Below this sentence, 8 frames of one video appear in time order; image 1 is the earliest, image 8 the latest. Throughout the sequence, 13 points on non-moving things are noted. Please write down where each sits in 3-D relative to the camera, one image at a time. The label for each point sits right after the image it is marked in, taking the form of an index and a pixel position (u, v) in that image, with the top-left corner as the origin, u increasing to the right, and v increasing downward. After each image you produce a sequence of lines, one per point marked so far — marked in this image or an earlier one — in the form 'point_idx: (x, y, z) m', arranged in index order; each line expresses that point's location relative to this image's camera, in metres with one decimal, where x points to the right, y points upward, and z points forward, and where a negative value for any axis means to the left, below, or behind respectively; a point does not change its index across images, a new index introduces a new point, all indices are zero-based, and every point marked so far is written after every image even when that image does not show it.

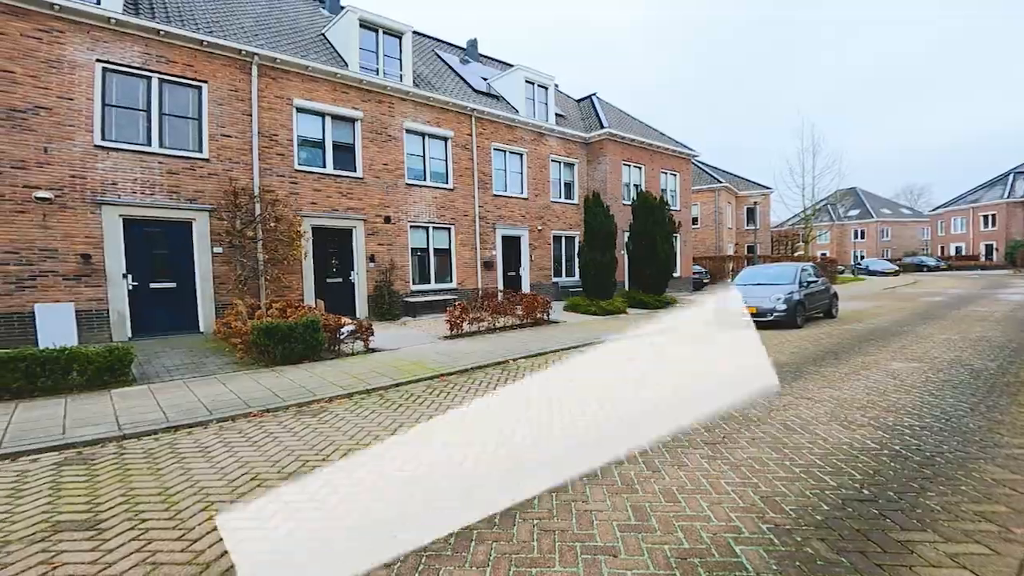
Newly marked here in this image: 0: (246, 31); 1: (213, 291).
0: (-8.6, +8.4, +11.7) m
1: (-8.9, 0.0, +11.1) m
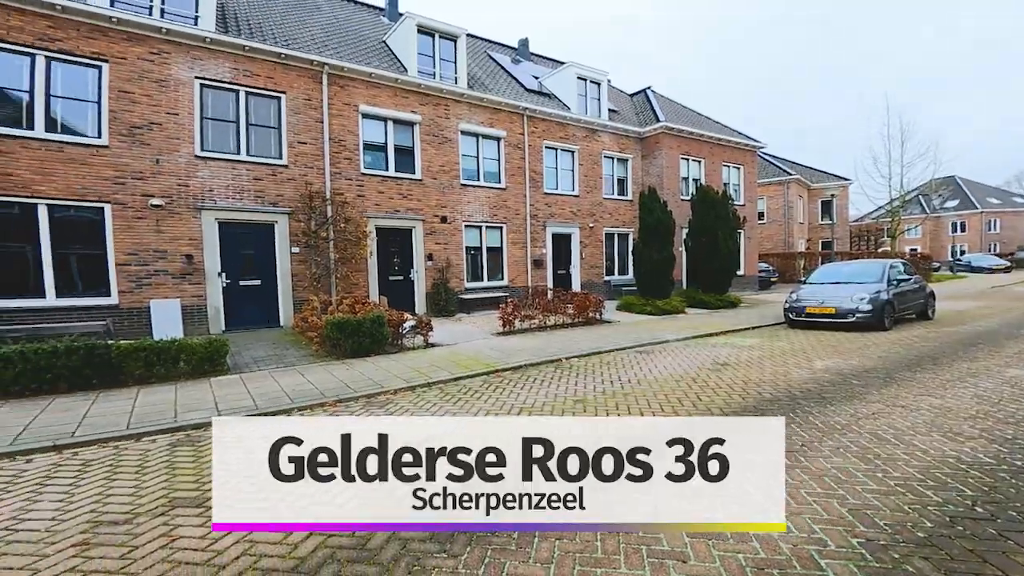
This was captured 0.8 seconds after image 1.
0: (-6.7, +8.5, +12.4) m
1: (-7.1, +0.1, +11.9) m
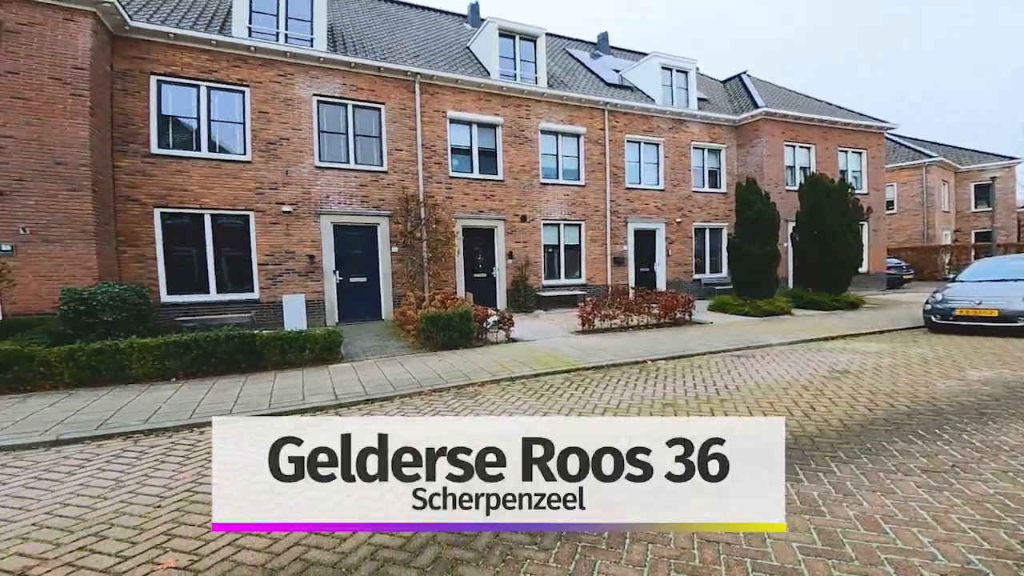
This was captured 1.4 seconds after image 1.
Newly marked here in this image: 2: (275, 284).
0: (-3.7, +8.6, +13.2) m
1: (-4.2, +0.2, +12.8) m
2: (-7.5, +0.2, +11.5) m
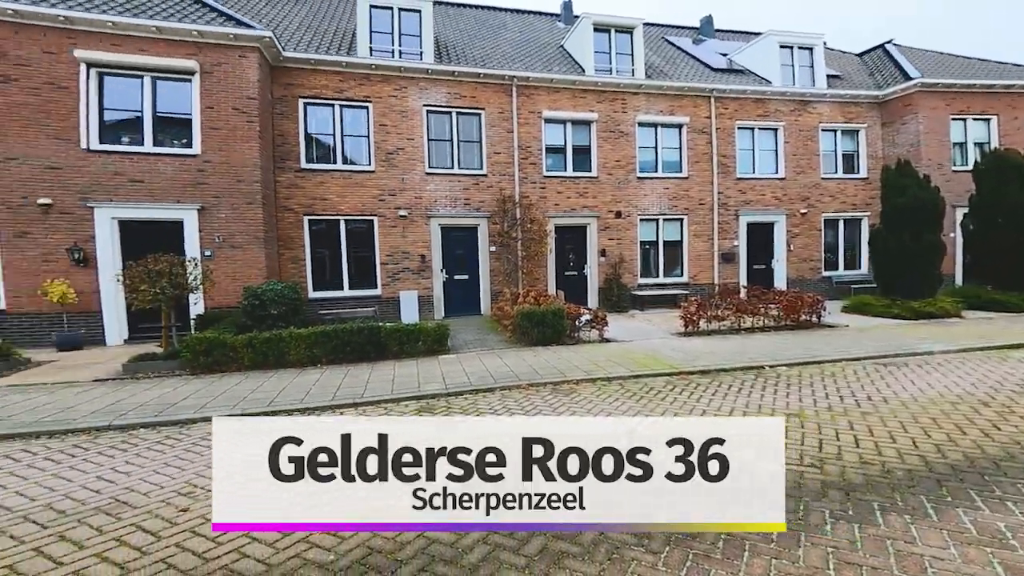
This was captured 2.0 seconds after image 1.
0: (-0.2, +8.6, +13.5) m
1: (-0.8, +0.2, +13.2) m
2: (-4.2, +0.3, +12.5) m
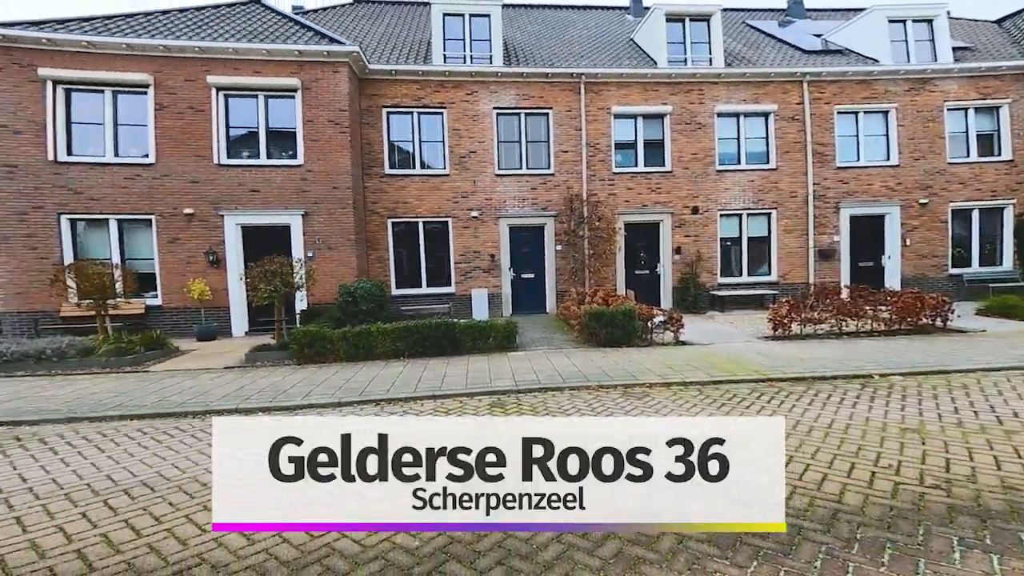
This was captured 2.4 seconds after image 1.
0: (+2.3, +8.7, +13.3) m
1: (+1.7, +0.2, +13.1) m
2: (-1.8, +0.3, +12.9) m
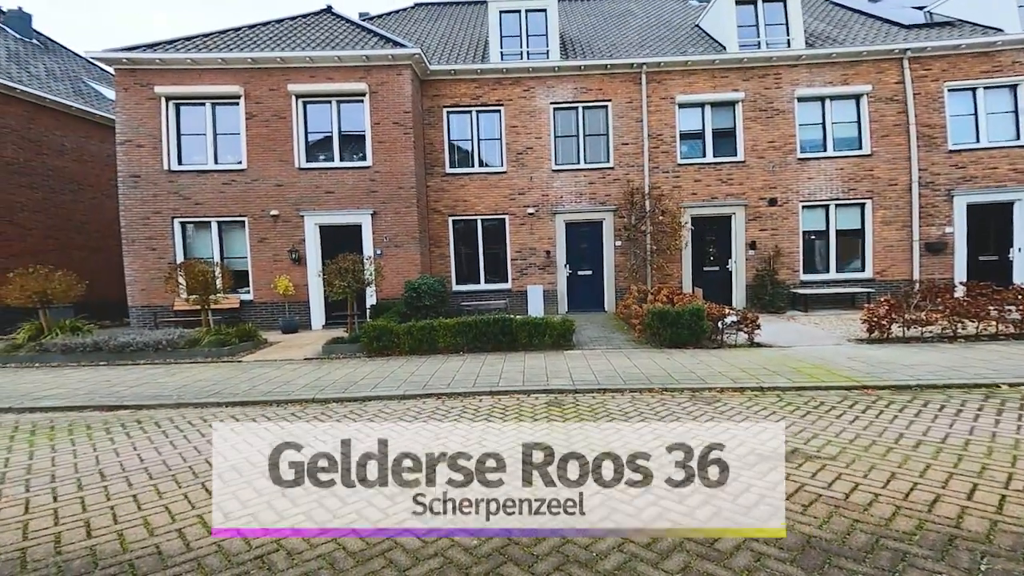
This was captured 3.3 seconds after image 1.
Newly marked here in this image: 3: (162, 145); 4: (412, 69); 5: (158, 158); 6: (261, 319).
0: (+4.3, +8.7, +12.7) m
1: (+3.7, +0.3, +12.6) m
2: (+0.2, +0.4, +12.8) m
3: (-10.2, +4.2, +10.4) m
4: (-3.3, +6.9, +11.6) m
5: (-10.3, +3.8, +10.4) m
6: (-7.8, -0.9, +11.0) m
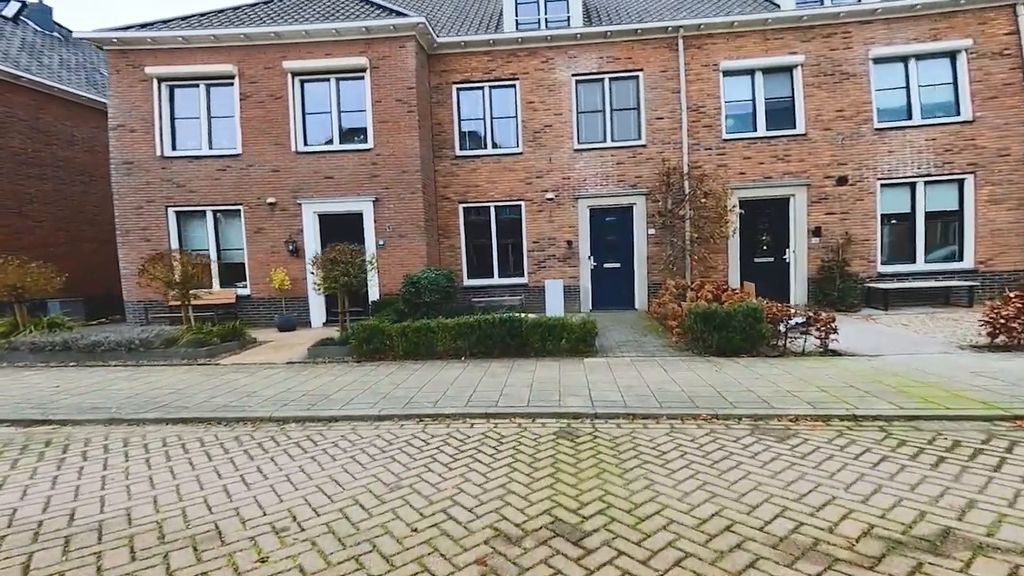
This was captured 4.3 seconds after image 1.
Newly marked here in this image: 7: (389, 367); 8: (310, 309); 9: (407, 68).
0: (+4.9, +8.9, +10.9) m
1: (+4.2, +0.5, +10.9) m
2: (+0.8, +0.6, +11.4) m
3: (-9.8, +4.3, +9.8) m
4: (-2.9, +7.1, +10.4) m
5: (-9.9, +3.9, +9.8) m
6: (-7.3, -0.8, +10.3) m
7: (-2.4, -1.6, +7.1) m
8: (-5.8, -0.6, +10.2) m
9: (-3.1, +6.2, +10.1) m
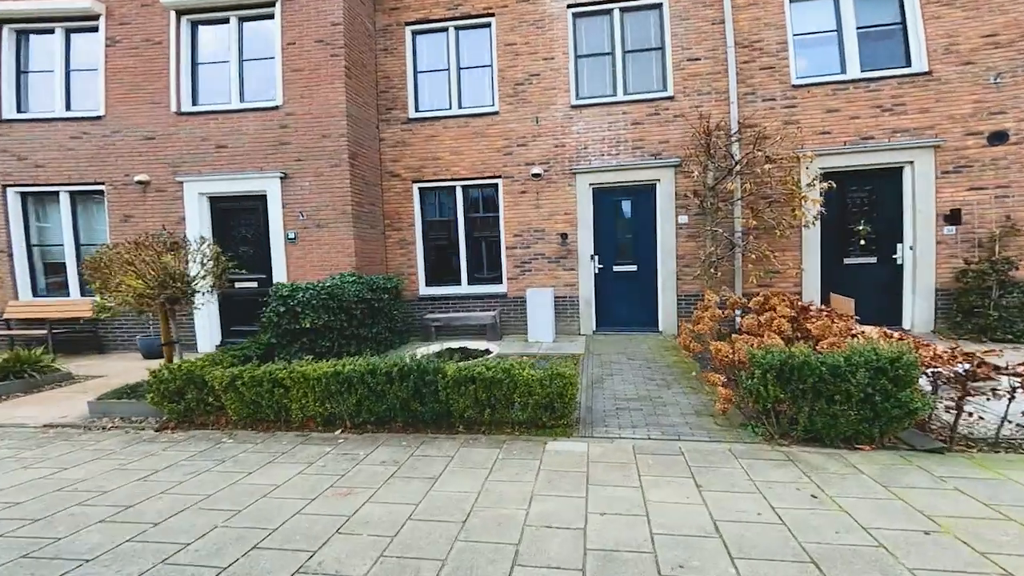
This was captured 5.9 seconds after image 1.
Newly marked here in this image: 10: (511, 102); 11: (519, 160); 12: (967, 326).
0: (+4.1, +8.6, +7.2) m
1: (+3.4, +0.2, +7.2) m
2: (0.0, +0.3, +8.0) m
3: (-10.6, +4.2, +7.4) m
4: (-3.6, +6.9, +7.4) m
5: (-10.7, +3.8, +7.4) m
6: (-8.2, -1.0, +7.6) m
7: (-3.6, -1.8, +4.0) m
8: (-6.7, -0.8, +7.4) m
9: (-3.9, +5.9, +7.1) m
10: (-0.3, +4.2, +8.0) m
11: (-0.1, +2.9, +7.9) m
12: (+7.9, -0.8, +6.0) m
